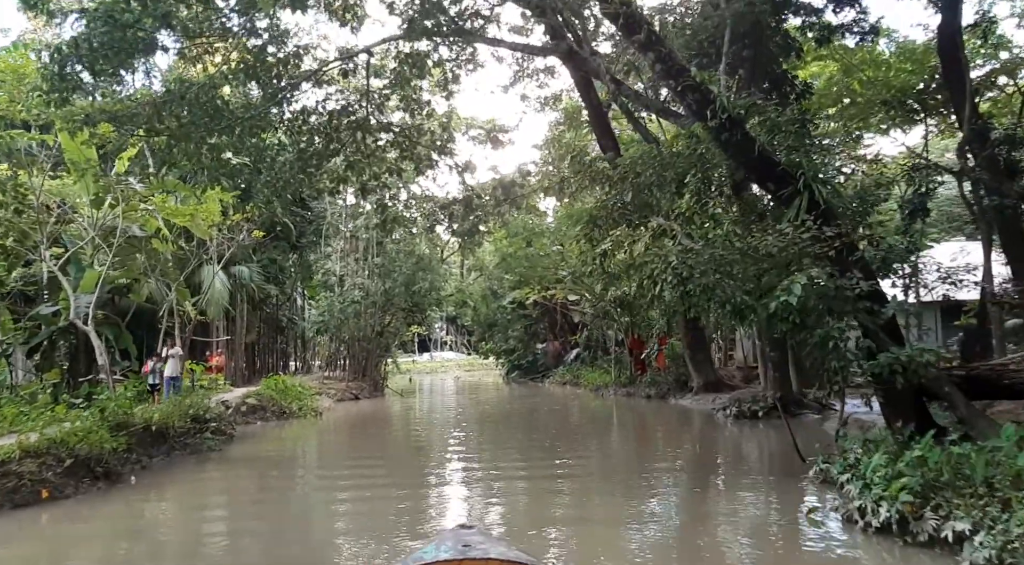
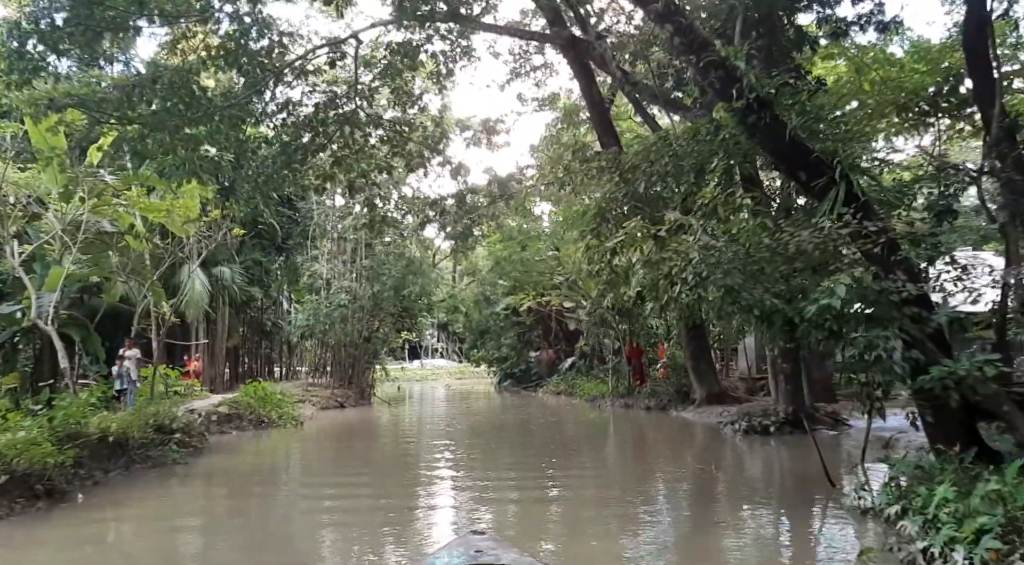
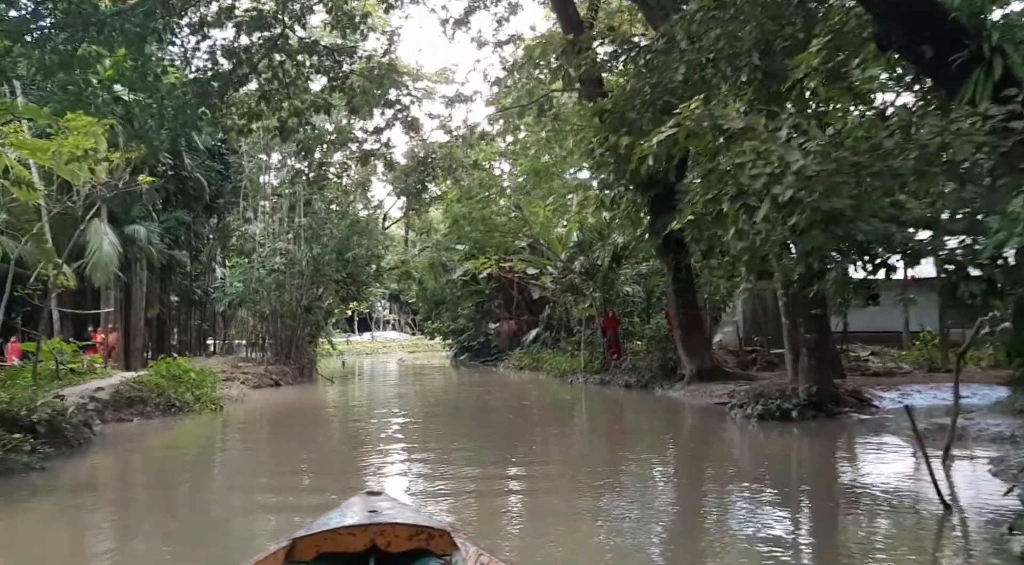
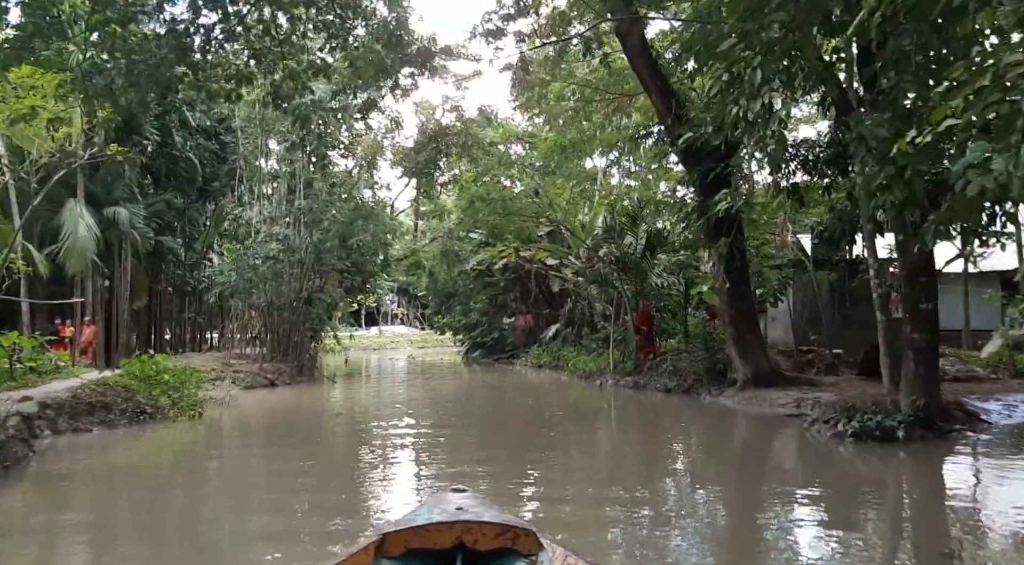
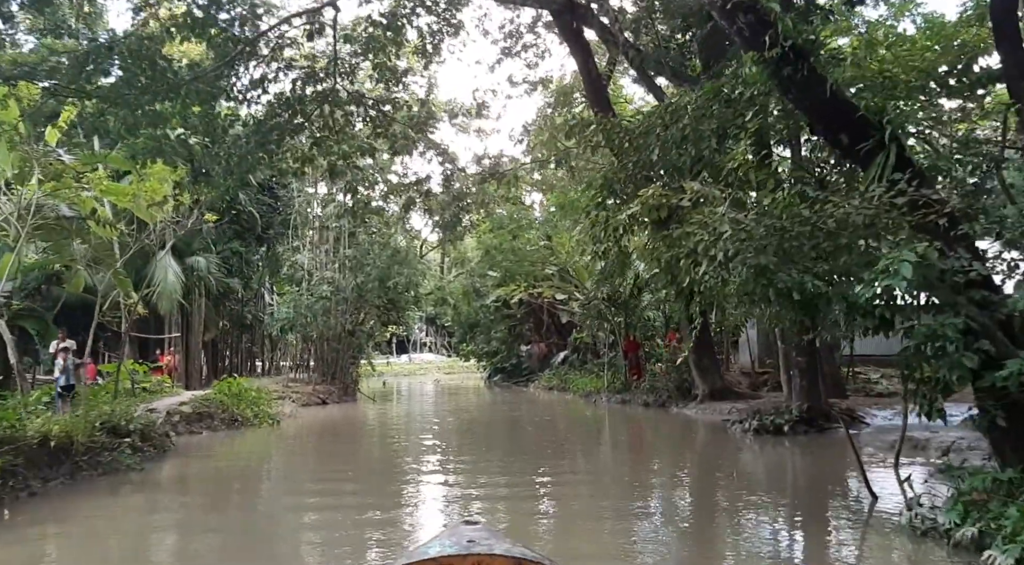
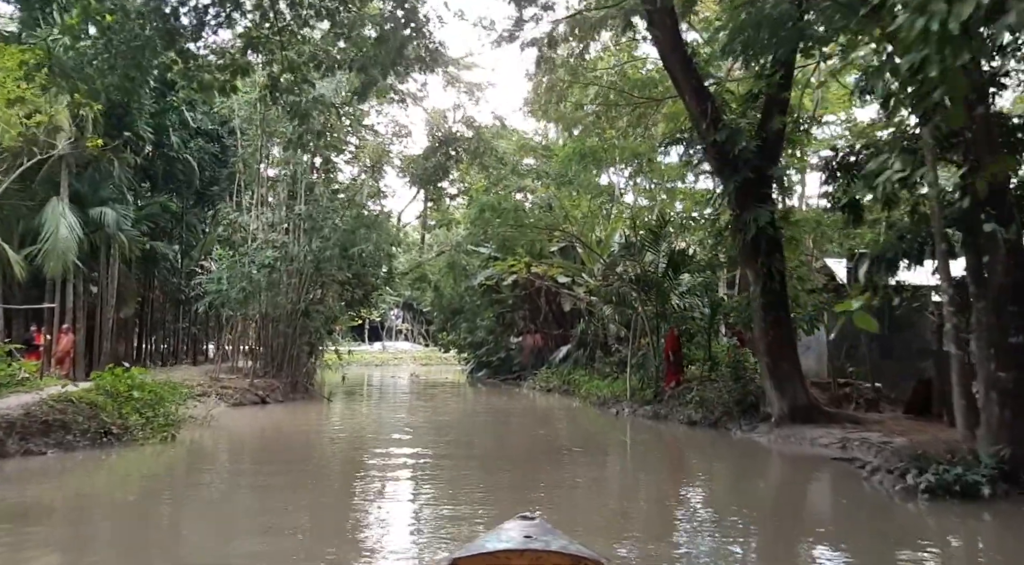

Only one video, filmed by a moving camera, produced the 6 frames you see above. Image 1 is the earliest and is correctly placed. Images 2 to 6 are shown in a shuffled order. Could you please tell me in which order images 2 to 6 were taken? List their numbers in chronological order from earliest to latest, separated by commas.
2, 5, 3, 4, 6
